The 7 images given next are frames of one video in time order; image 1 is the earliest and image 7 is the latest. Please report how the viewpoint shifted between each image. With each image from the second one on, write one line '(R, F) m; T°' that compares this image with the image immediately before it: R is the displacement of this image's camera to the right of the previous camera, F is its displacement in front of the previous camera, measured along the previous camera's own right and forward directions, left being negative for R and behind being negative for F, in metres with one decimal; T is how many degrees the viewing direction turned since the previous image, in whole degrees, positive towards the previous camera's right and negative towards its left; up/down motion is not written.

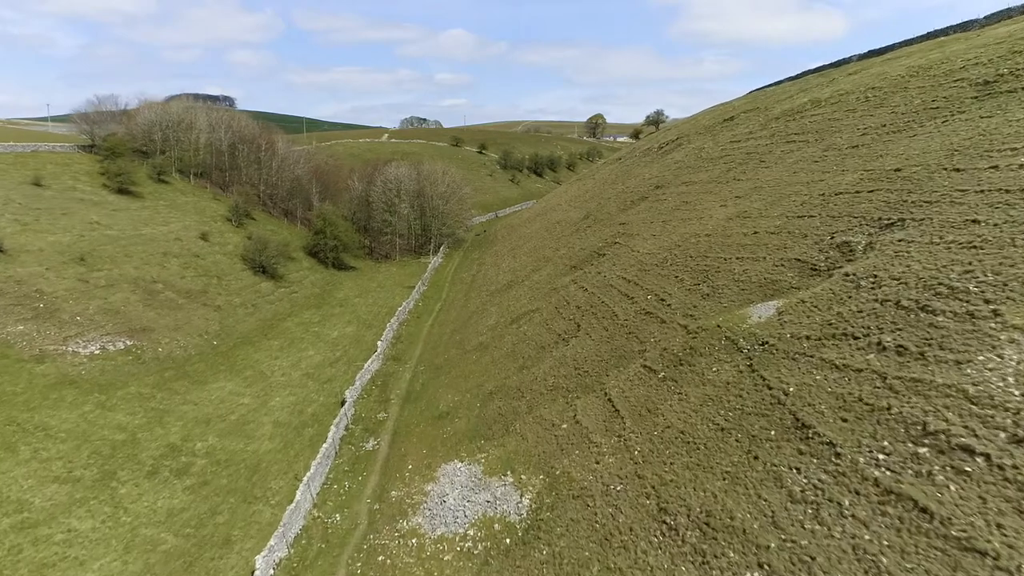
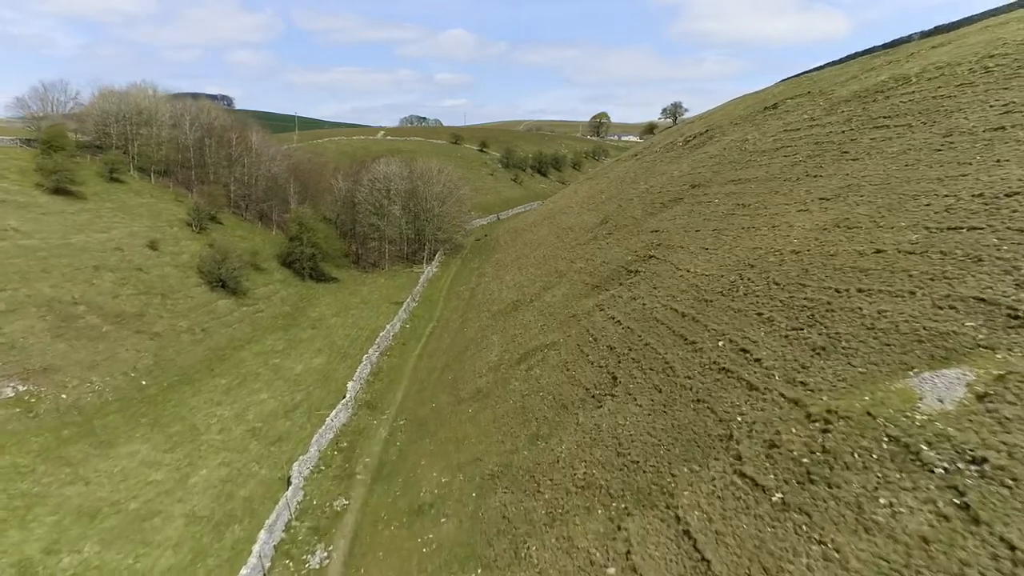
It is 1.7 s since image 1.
(-0.5, +8.5) m; 0°
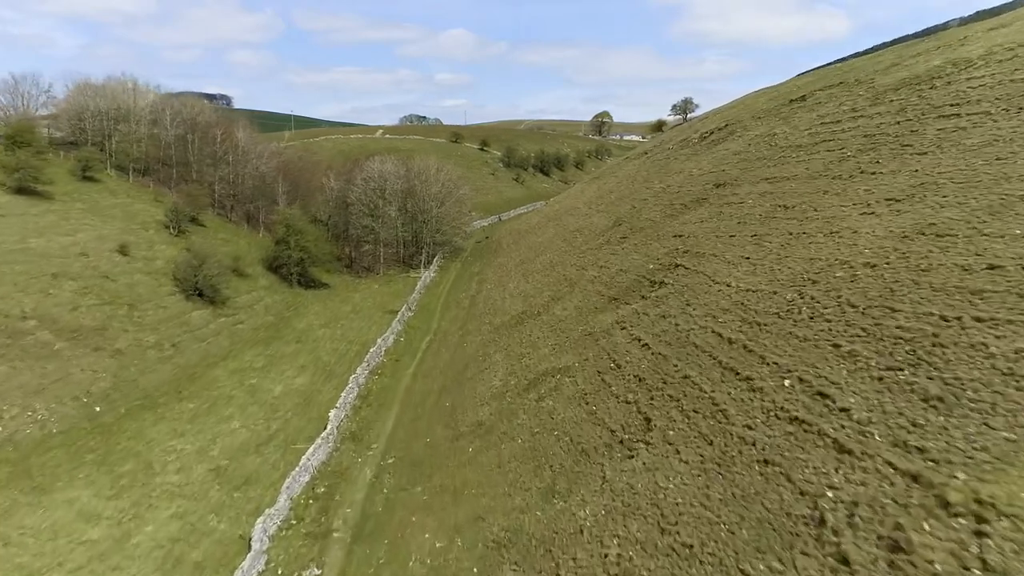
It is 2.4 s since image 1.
(-0.5, +4.0) m; 0°
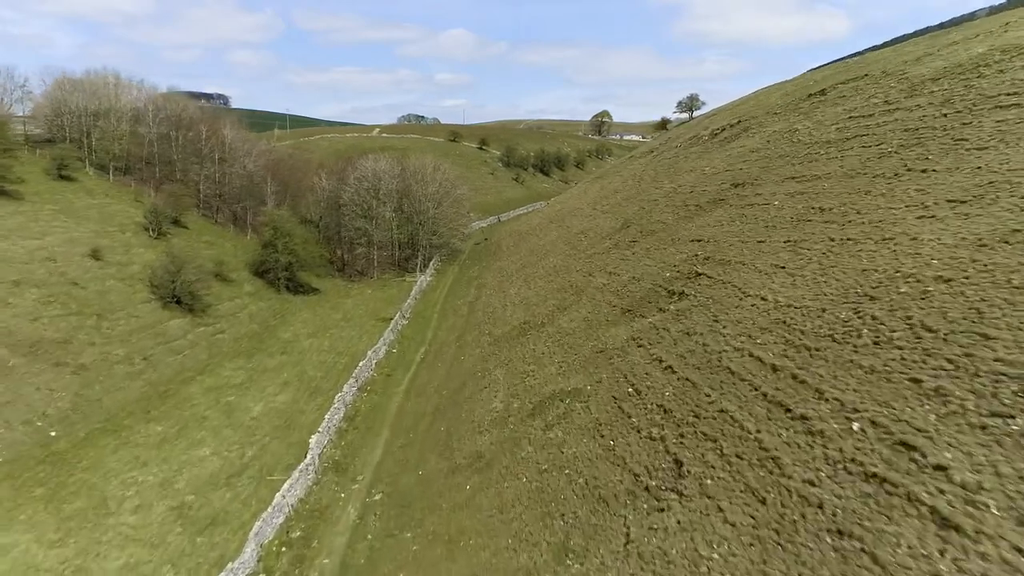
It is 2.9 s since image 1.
(-0.2, +2.8) m; 0°
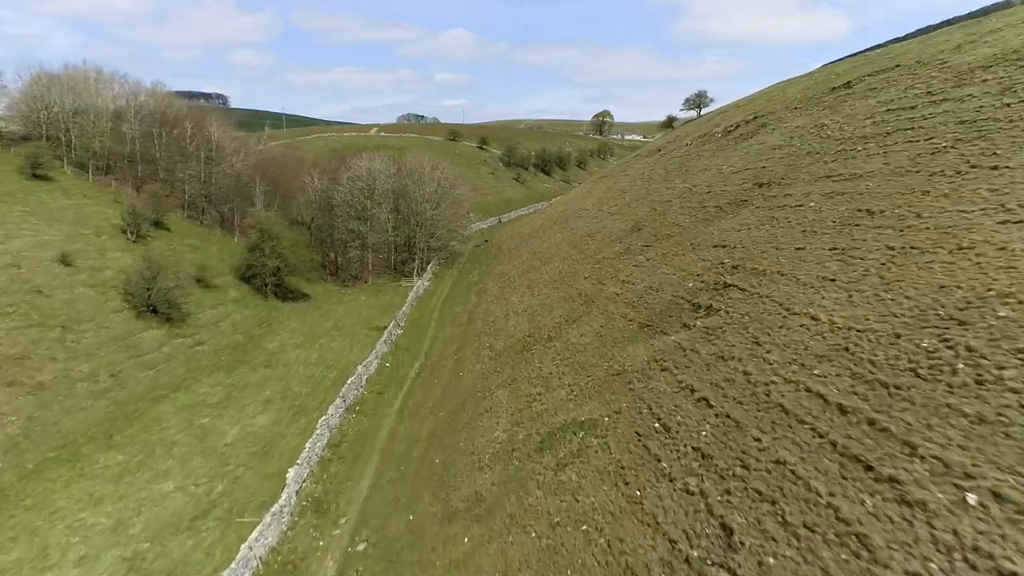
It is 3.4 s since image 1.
(-0.3, +2.9) m; 0°
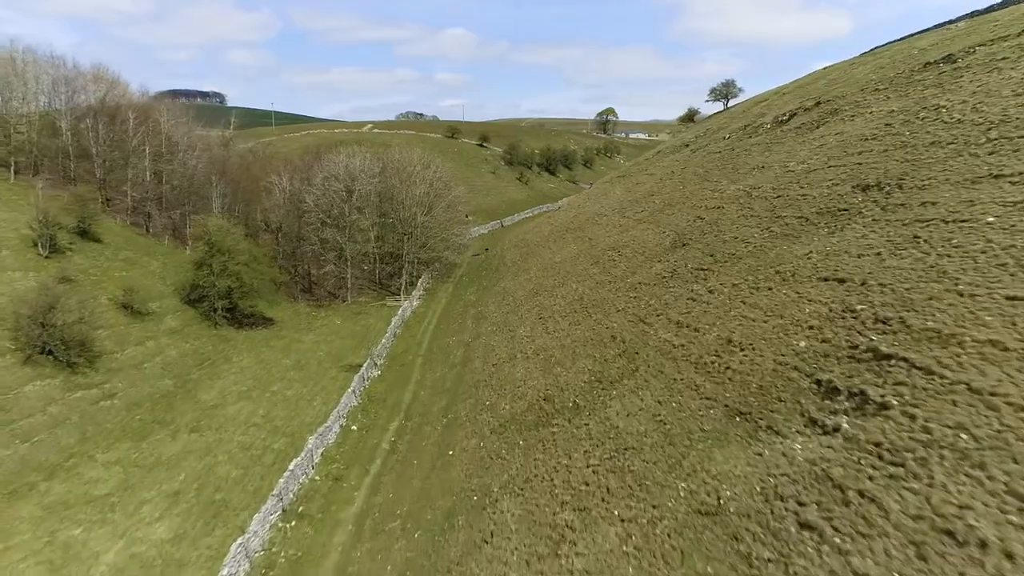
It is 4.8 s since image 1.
(-0.5, +8.7) m; 0°
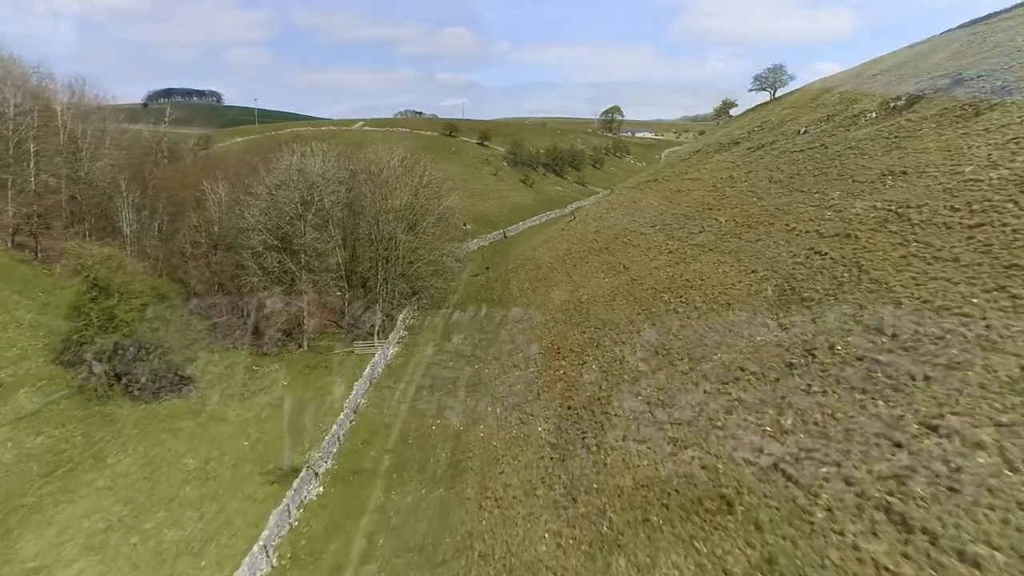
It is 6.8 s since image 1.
(-0.7, +11.3) m; 0°
